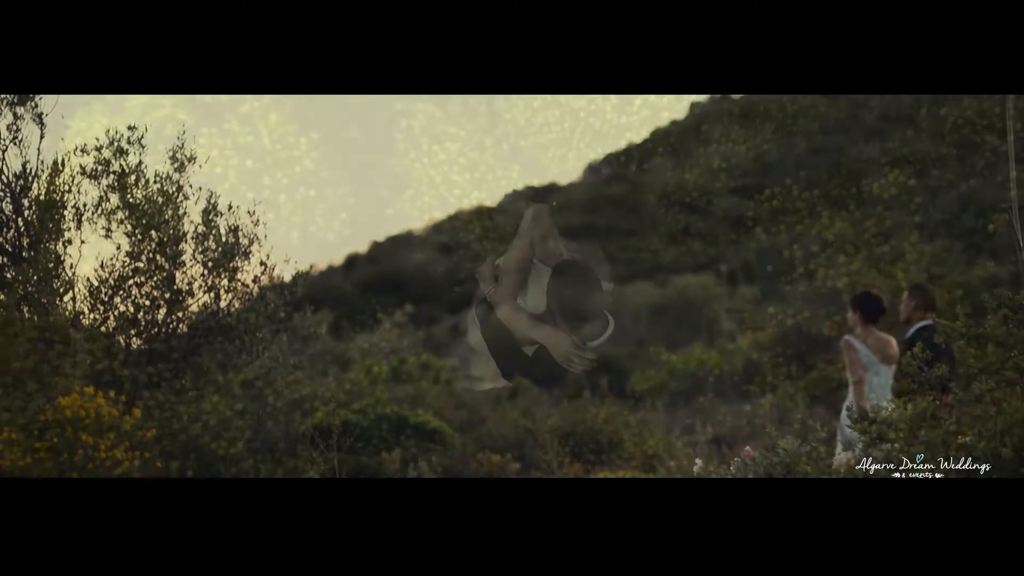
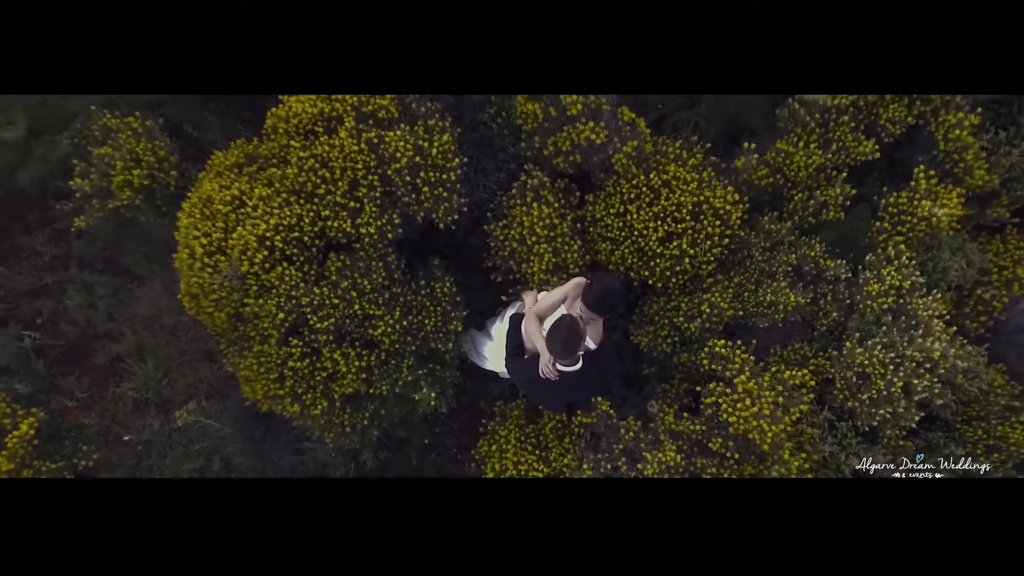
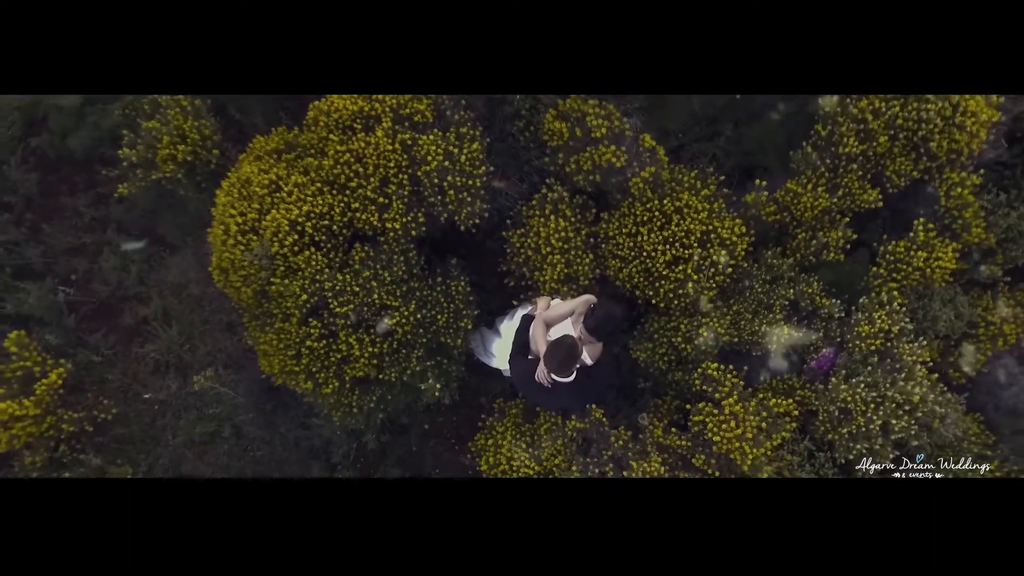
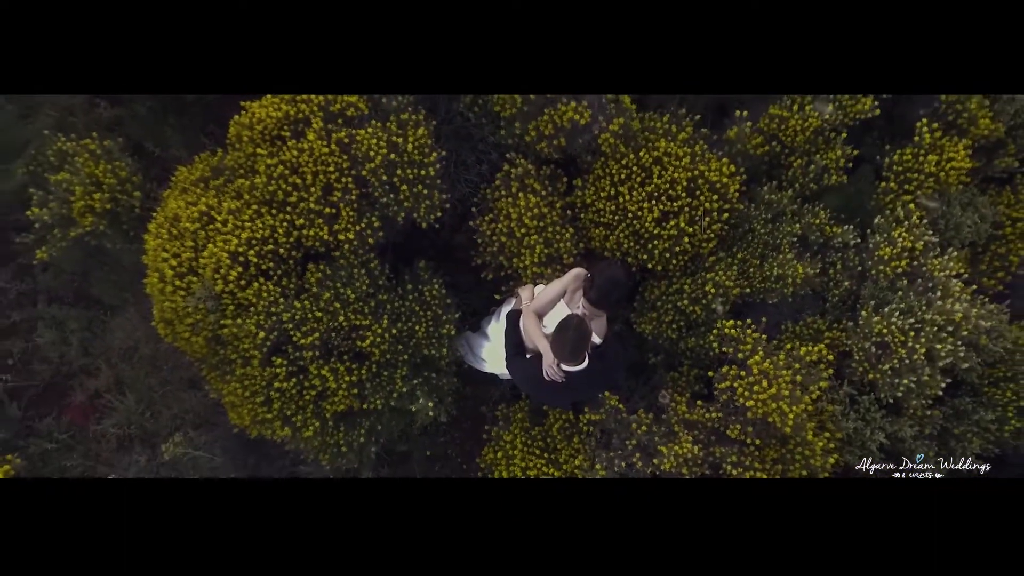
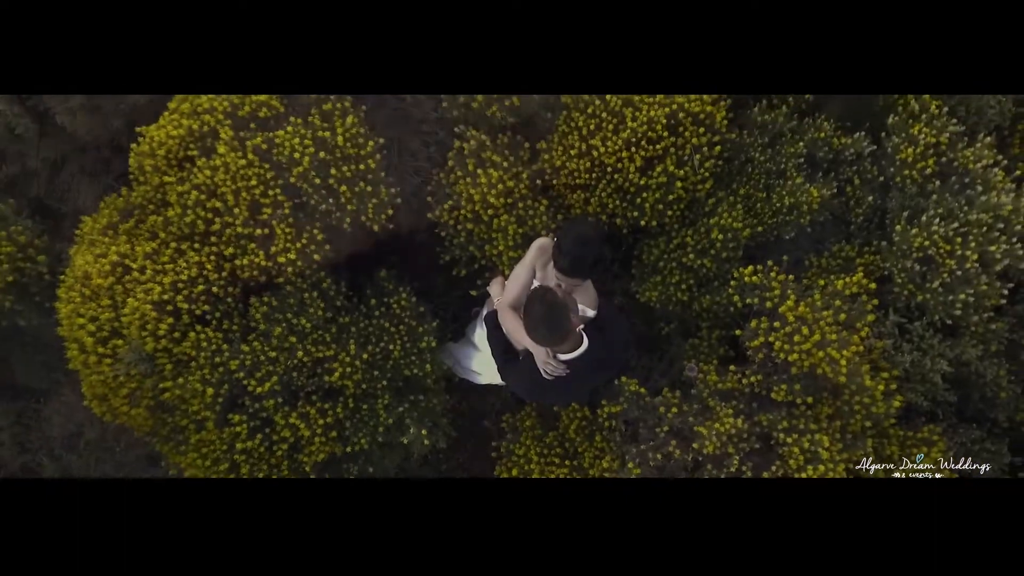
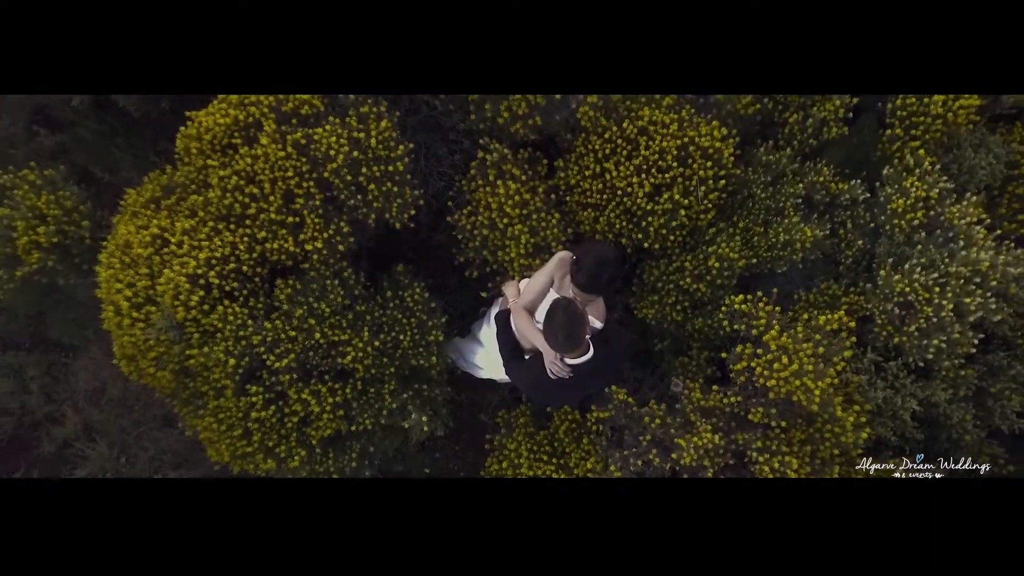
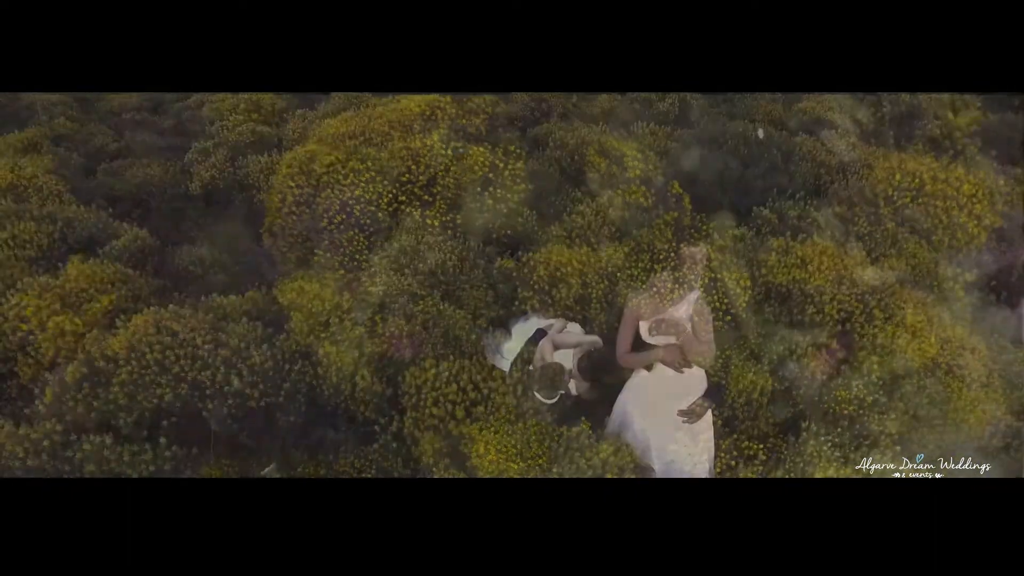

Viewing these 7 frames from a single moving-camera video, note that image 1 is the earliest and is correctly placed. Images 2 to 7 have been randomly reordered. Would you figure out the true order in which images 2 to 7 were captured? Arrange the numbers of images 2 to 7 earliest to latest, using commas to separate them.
5, 6, 4, 2, 3, 7
